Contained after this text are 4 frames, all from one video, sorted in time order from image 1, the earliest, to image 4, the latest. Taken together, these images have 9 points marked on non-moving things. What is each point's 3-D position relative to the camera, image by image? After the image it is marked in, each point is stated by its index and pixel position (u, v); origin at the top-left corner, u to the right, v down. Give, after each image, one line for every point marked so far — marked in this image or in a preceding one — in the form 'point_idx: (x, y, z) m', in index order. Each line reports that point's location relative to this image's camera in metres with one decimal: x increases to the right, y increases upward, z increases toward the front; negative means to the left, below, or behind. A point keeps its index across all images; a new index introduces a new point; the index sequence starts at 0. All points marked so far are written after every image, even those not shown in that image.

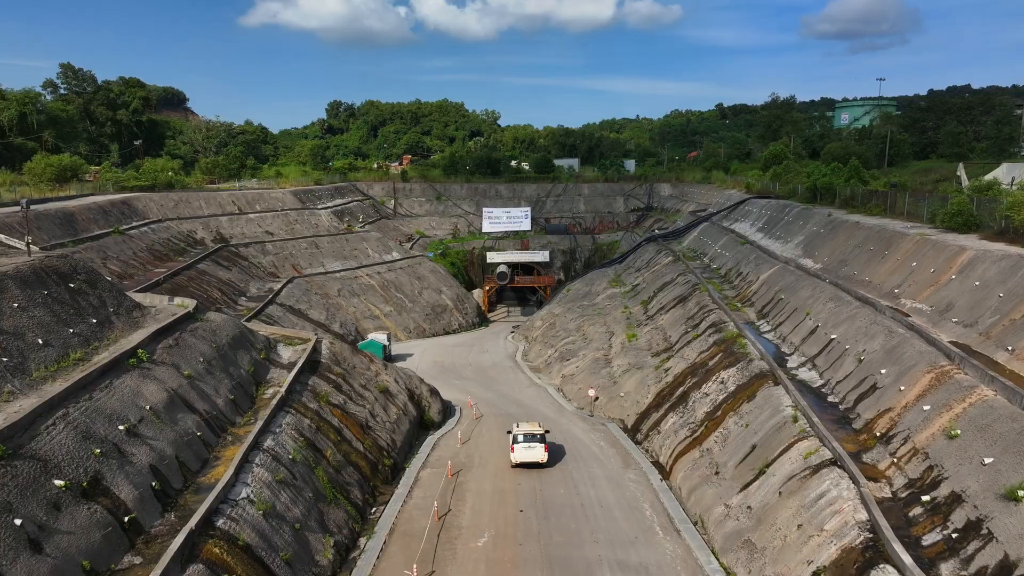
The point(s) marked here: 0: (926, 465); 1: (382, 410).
0: (+4.4, -1.9, +9.7) m
1: (-2.6, -2.4, +17.9) m
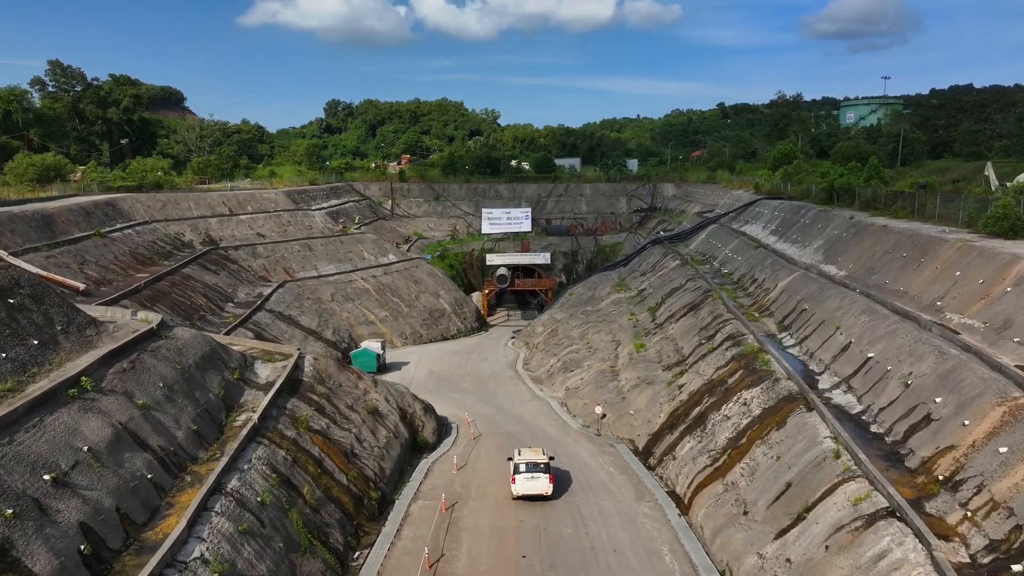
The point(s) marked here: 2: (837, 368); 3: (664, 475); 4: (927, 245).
0: (+4.5, -2.1, +8.1) m
1: (-2.6, -2.6, +16.3) m
2: (+5.4, -1.3, +15.0) m
3: (+2.7, -3.4, +16.2) m
4: (+8.0, +0.8, +17.6) m
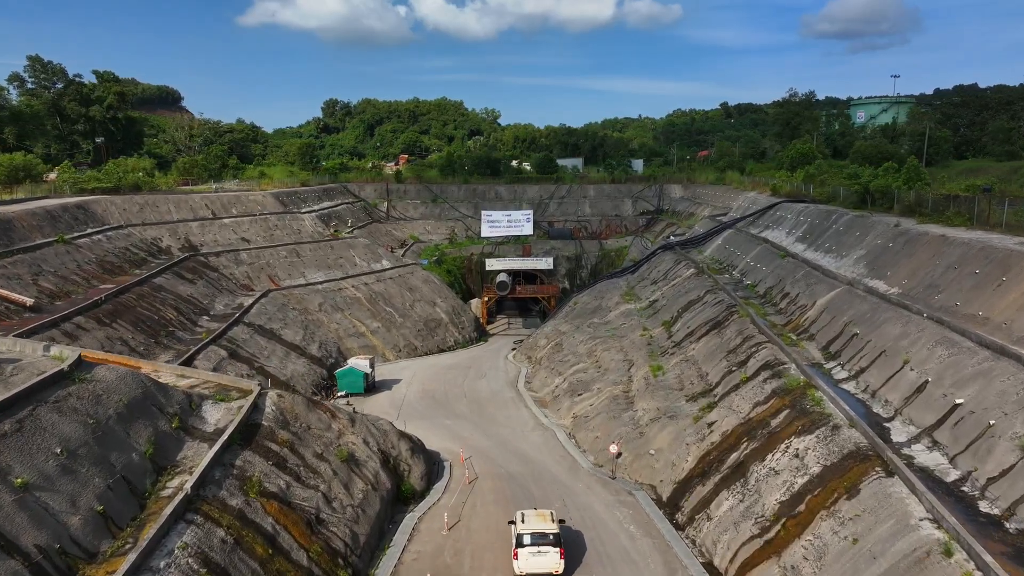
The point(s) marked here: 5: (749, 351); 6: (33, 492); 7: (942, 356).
0: (+4.5, -2.5, +5.3) m
1: (-2.5, -3.0, +13.5) m
2: (+5.4, -1.7, +12.2) m
3: (+2.7, -3.7, +13.5) m
4: (+8.1, +0.5, +14.8) m
5: (+4.9, -1.3, +18.8) m
6: (-4.4, -1.9, +8.5) m
7: (+6.1, -1.0, +12.8) m
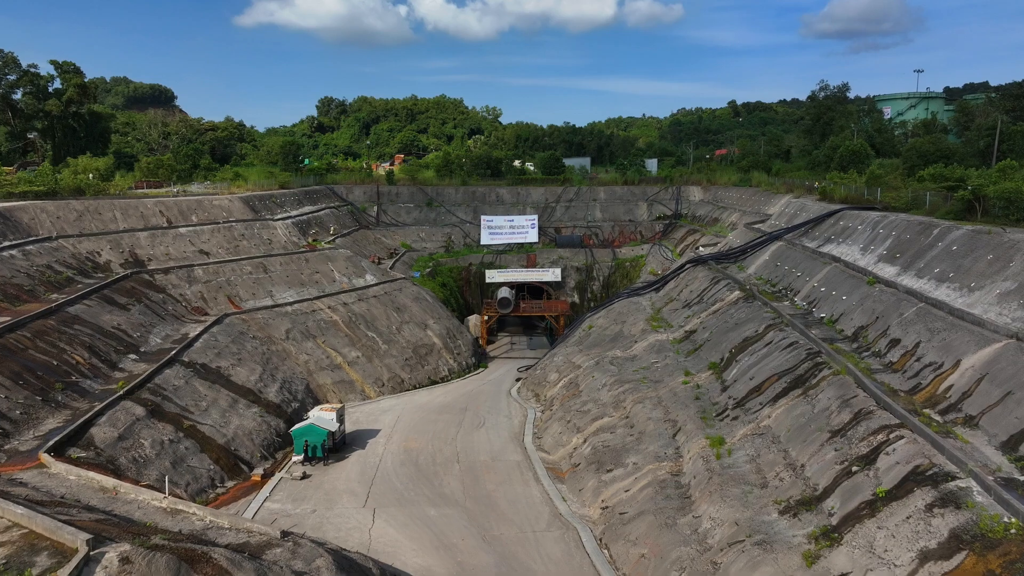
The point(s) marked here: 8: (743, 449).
0: (+4.6, -3.3, -0.8) m
1: (-2.4, -3.8, +7.3) m
2: (+5.5, -2.5, +6.0) m
3: (+2.9, -4.5, +7.3) m
4: (+8.2, -0.4, +8.6) m
5: (+5.0, -2.1, +12.6) m
6: (-4.3, -2.7, +2.3) m
7: (+6.2, -1.8, +6.6) m
8: (+4.0, -2.8, +15.7) m
